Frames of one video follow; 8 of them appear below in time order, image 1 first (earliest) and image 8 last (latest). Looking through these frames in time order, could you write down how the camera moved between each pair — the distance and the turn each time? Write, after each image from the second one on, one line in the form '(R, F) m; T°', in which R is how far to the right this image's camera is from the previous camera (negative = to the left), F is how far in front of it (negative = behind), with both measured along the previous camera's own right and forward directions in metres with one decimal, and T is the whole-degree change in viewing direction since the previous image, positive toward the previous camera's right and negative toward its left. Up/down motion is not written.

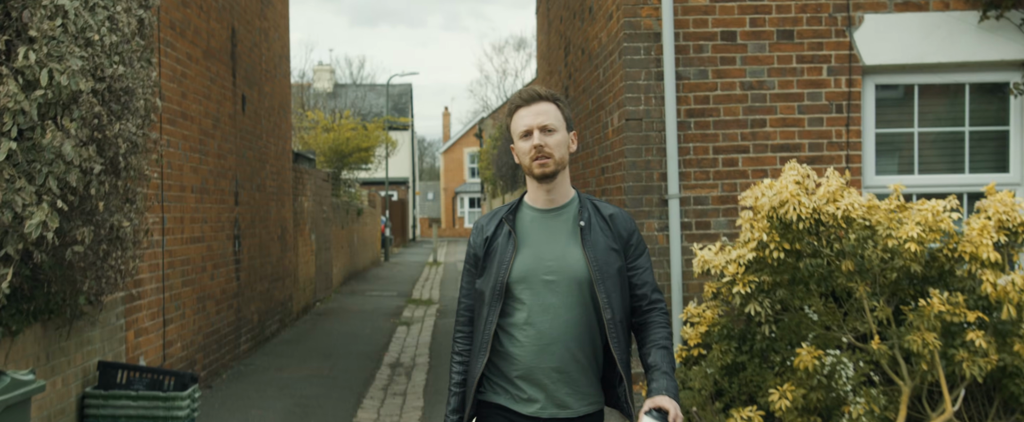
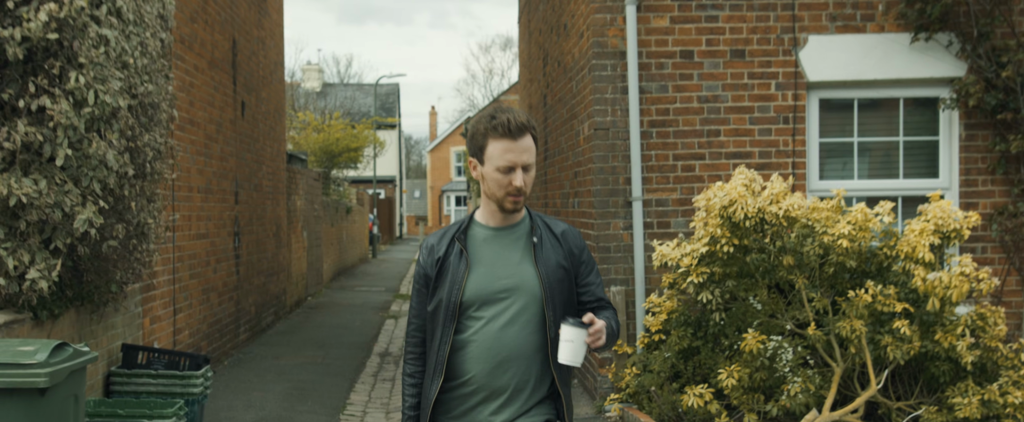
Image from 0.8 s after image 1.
(0.0, -0.6) m; +1°
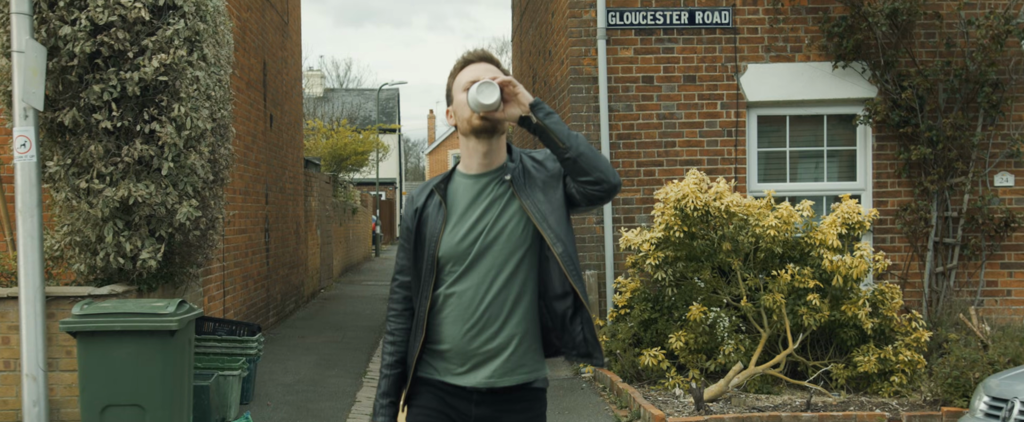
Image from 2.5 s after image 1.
(0.0, -1.3) m; 0°
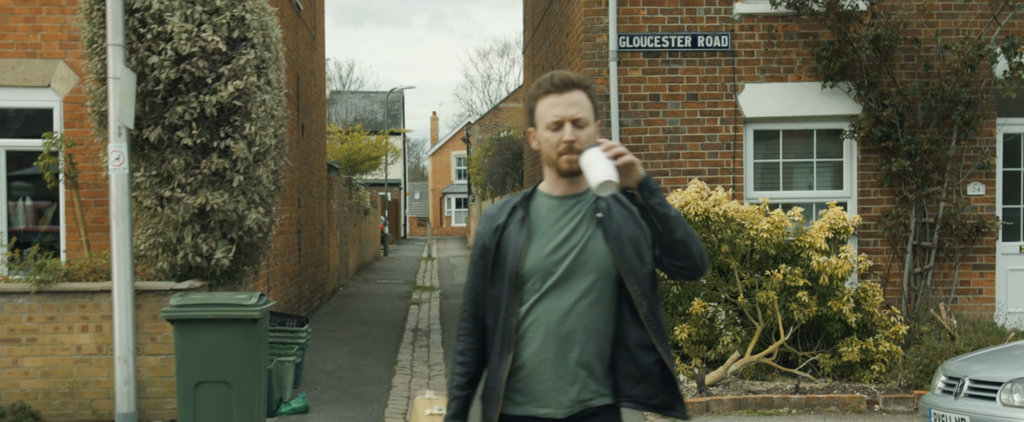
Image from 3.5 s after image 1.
(-0.2, -0.8) m; 0°
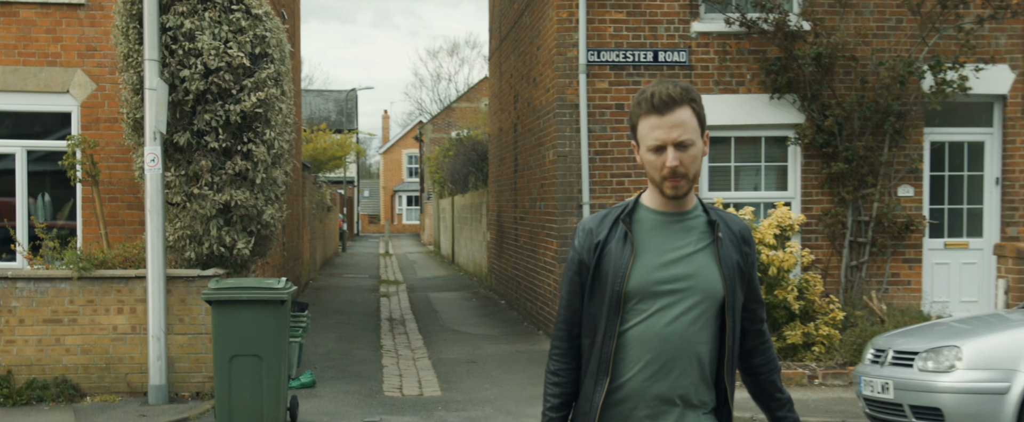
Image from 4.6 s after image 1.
(-0.4, -0.8) m; +4°
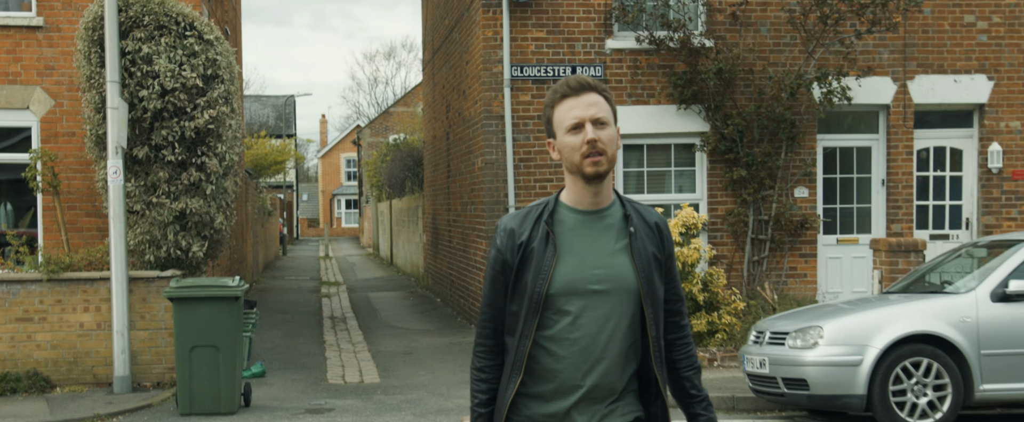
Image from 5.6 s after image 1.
(+0.1, -0.9) m; +4°
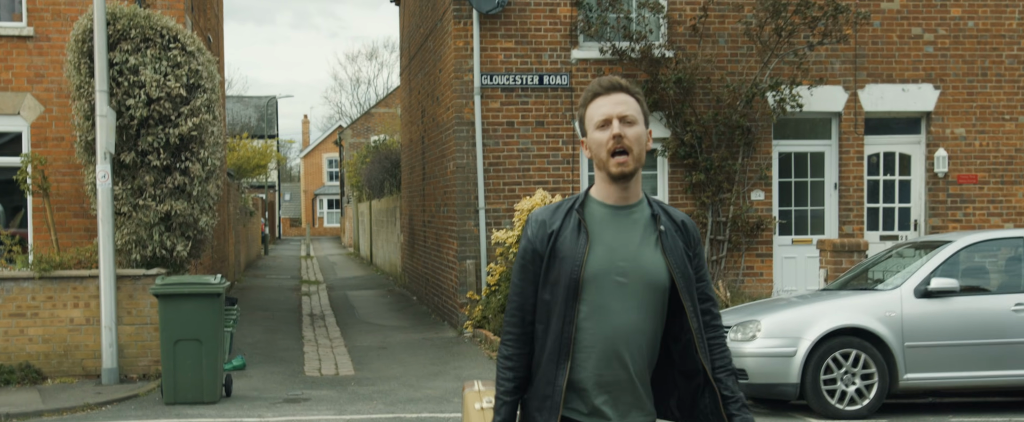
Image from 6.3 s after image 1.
(+0.2, -0.5) m; +1°
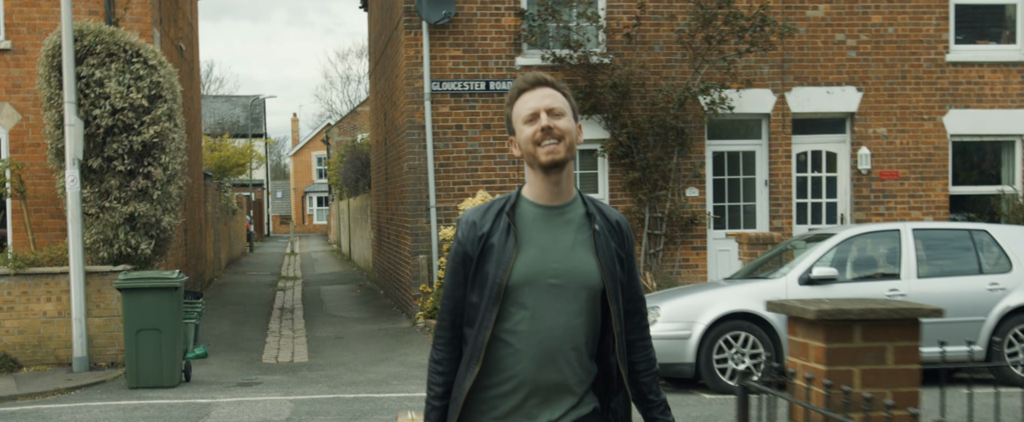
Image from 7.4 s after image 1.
(+0.7, -0.7) m; 0°
